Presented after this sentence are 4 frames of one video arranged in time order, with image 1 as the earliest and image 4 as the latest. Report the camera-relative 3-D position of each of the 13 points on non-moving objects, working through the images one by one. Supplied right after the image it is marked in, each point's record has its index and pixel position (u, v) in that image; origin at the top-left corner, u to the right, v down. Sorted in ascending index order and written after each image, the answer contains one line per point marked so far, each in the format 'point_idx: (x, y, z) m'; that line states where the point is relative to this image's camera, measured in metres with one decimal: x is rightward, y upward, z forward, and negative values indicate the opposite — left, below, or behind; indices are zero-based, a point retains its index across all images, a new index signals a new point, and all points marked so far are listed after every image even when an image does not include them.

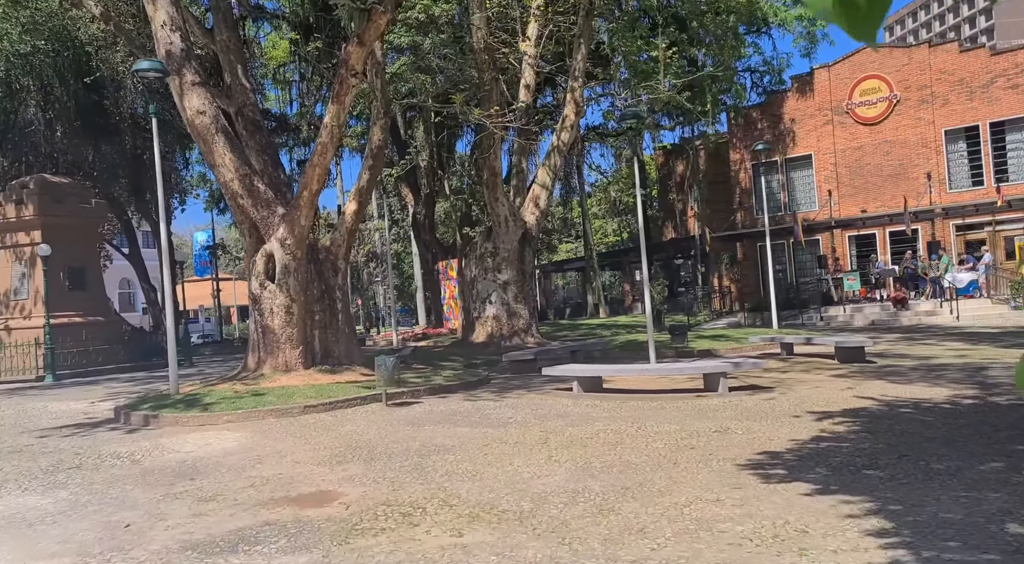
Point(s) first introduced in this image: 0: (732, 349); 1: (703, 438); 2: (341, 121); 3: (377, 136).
0: (+4.6, -1.4, +18.6) m
1: (+1.9, -1.5, +8.8) m
2: (-2.7, +2.5, +13.7) m
3: (-2.3, +2.5, +15.2) m
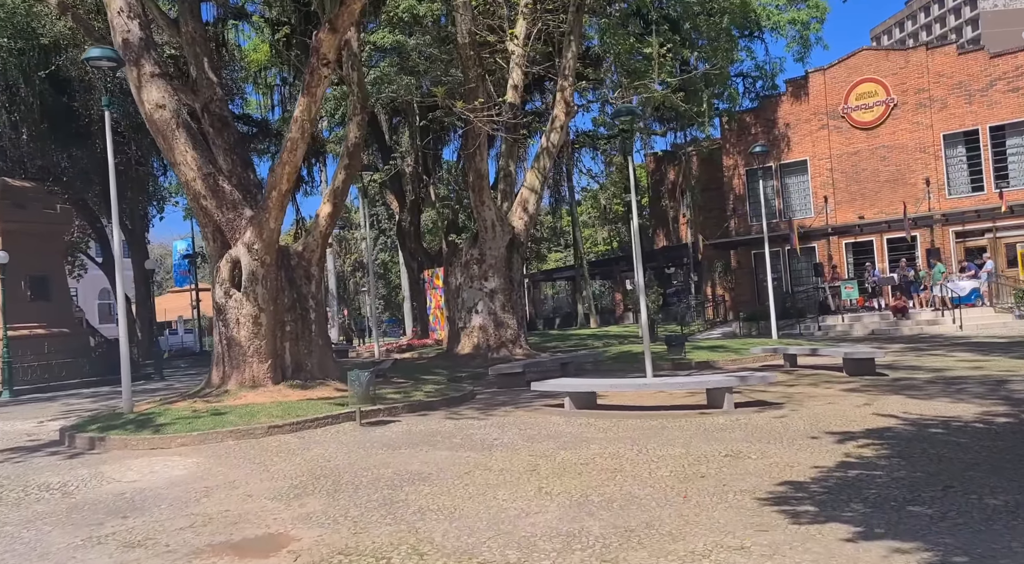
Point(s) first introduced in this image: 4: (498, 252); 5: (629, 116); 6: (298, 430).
0: (+4.3, -1.6, +17.6) m
1: (+1.7, -1.6, +7.8) m
2: (-2.9, +2.4, +12.7) m
3: (-2.5, +2.4, +14.2) m
4: (-0.3, +0.7, +19.9) m
5: (+2.5, +3.6, +19.0) m
6: (-2.6, -1.8, +10.6) m
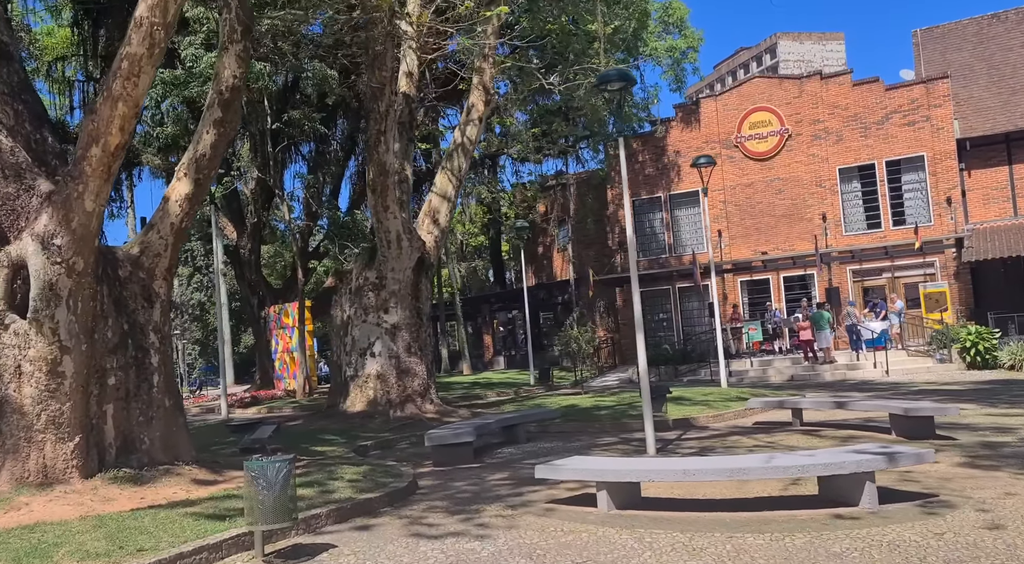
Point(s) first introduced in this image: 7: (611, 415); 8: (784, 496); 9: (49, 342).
0: (+3.1, -2.1, +13.6) m
1: (+2.6, -1.6, +3.4) m
2: (-2.9, +2.2, +7.6) m
3: (-2.9, +2.1, +9.1) m
4: (-1.9, +0.1, +15.1) m
5: (+1.1, +3.0, +14.9) m
6: (-2.2, -1.8, +5.4) m
7: (+1.6, -2.1, +14.1) m
8: (+2.4, -1.8, +7.7) m
9: (-3.9, -0.5, +7.6) m
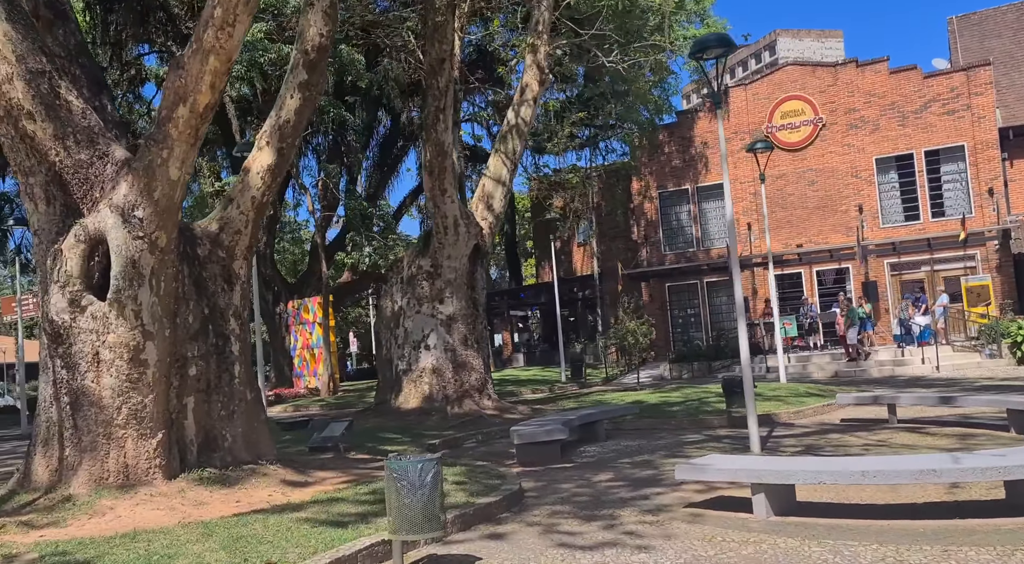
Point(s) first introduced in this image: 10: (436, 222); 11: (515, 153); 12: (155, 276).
0: (+4.1, -1.9, +12.8) m
1: (+3.7, -1.4, +2.6) m
2: (-1.9, +2.4, +6.7) m
3: (-1.8, +2.3, +8.2) m
4: (-0.9, +0.3, +14.2) m
5: (+2.1, +3.2, +14.0) m
6: (-1.1, -1.7, +4.5) m
7: (+2.6, -1.9, +13.3) m
8: (+3.4, -1.7, +6.9) m
9: (-2.9, -0.3, +6.7) m
10: (-1.3, +1.0, +14.2) m
11: (+0.1, +2.2, +15.1) m
12: (-2.7, 0.0, +6.8) m
